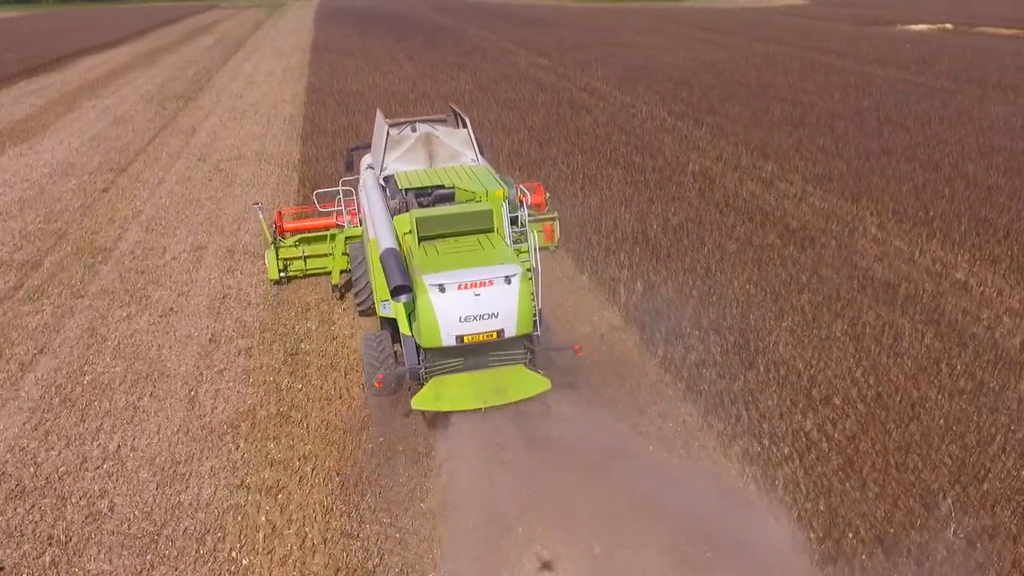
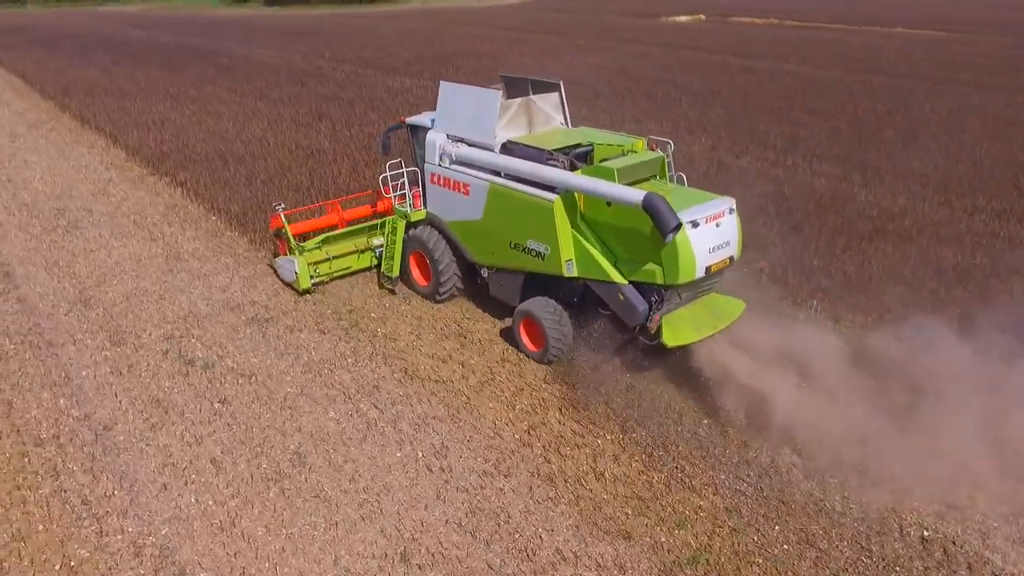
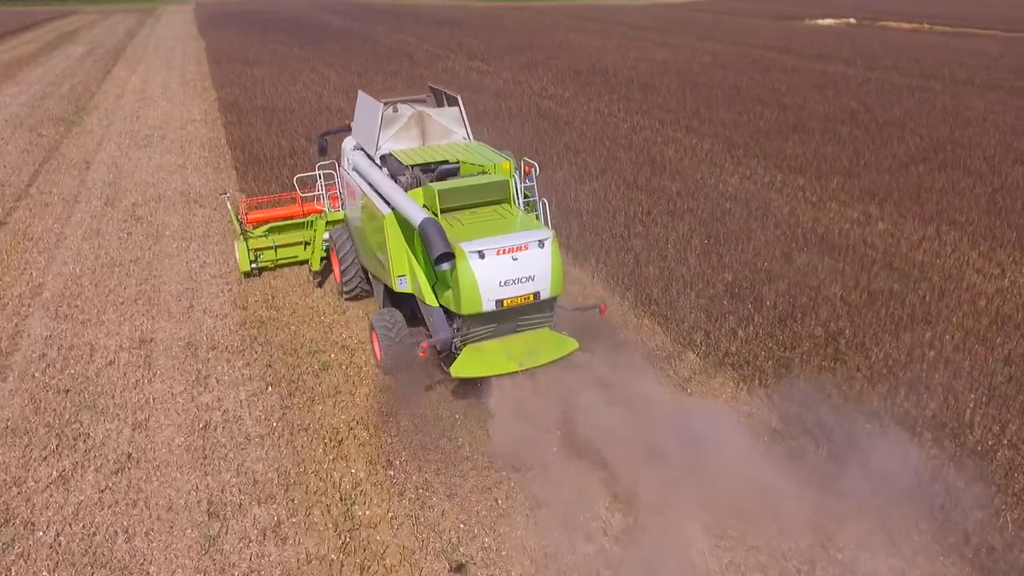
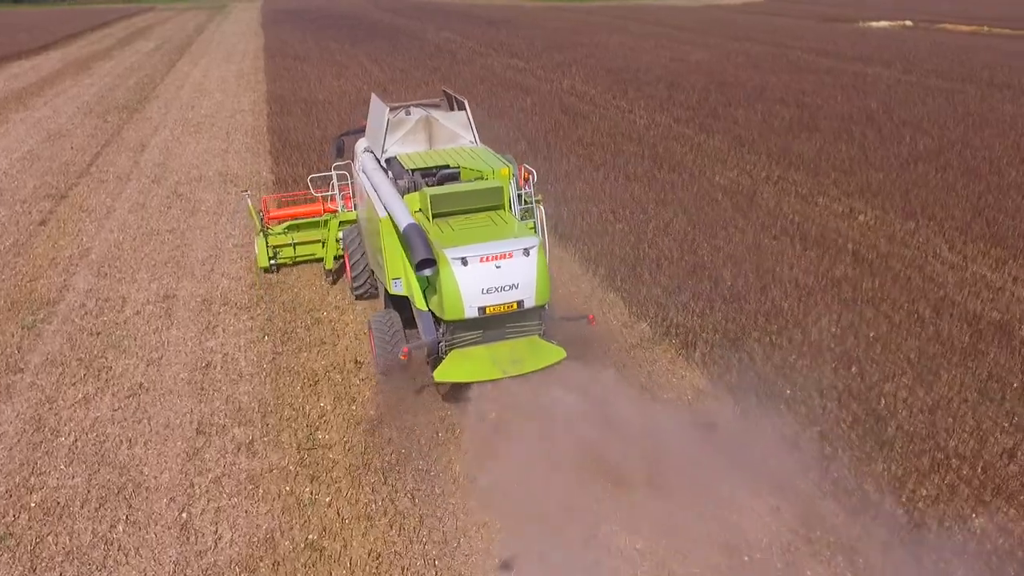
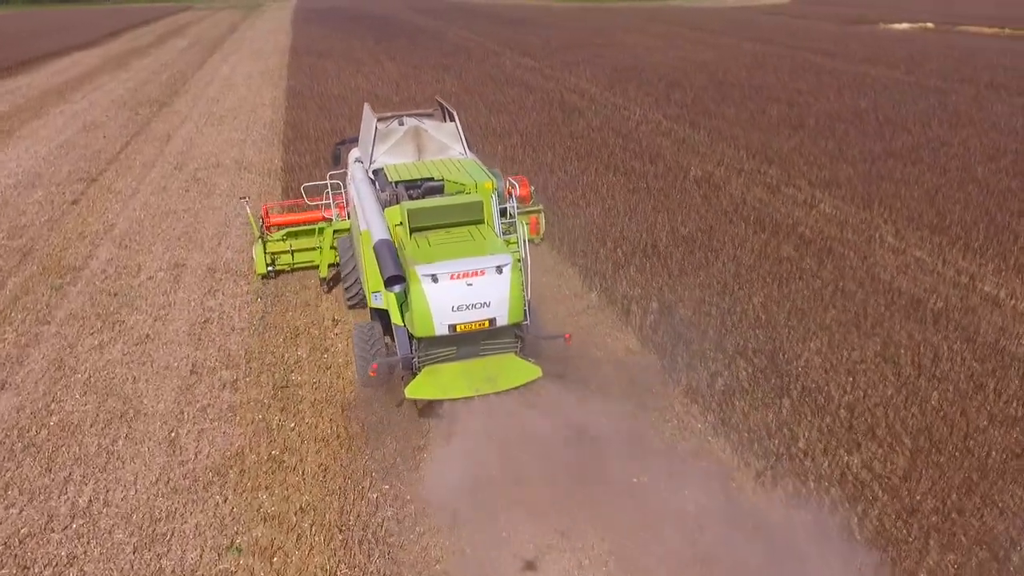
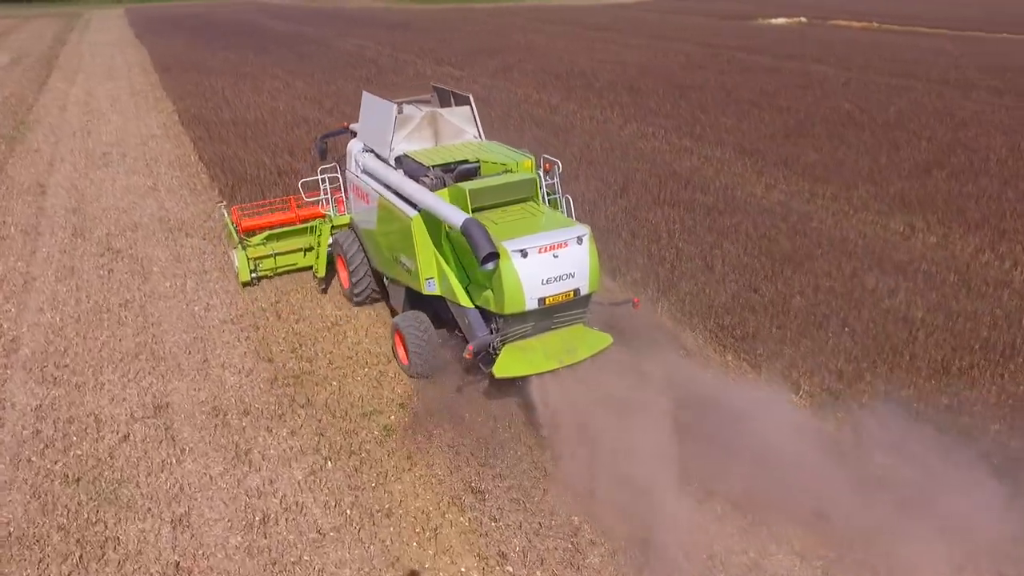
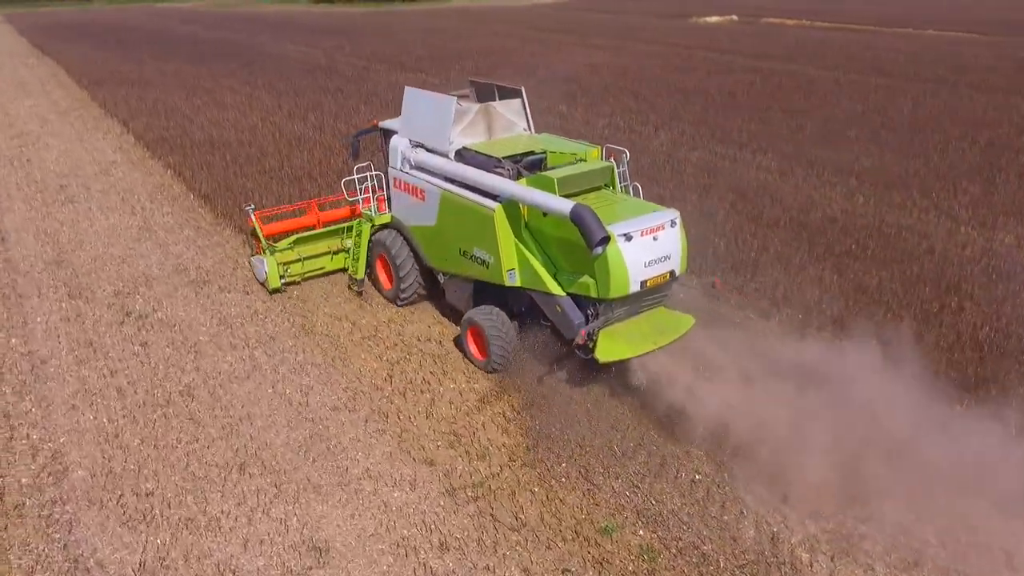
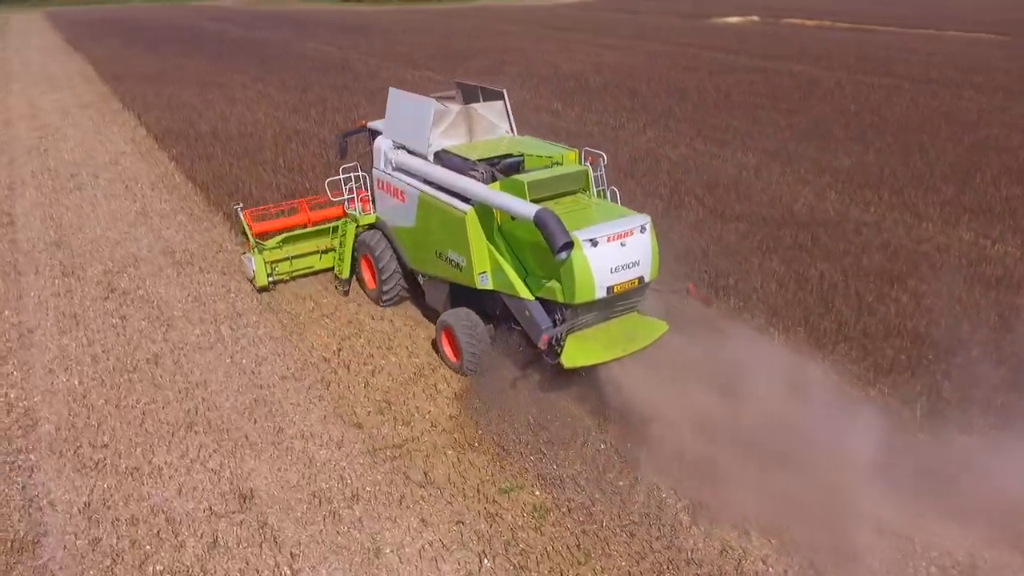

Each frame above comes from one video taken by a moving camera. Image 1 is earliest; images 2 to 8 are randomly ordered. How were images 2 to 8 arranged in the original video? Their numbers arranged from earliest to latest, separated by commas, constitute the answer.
5, 4, 3, 6, 8, 7, 2
